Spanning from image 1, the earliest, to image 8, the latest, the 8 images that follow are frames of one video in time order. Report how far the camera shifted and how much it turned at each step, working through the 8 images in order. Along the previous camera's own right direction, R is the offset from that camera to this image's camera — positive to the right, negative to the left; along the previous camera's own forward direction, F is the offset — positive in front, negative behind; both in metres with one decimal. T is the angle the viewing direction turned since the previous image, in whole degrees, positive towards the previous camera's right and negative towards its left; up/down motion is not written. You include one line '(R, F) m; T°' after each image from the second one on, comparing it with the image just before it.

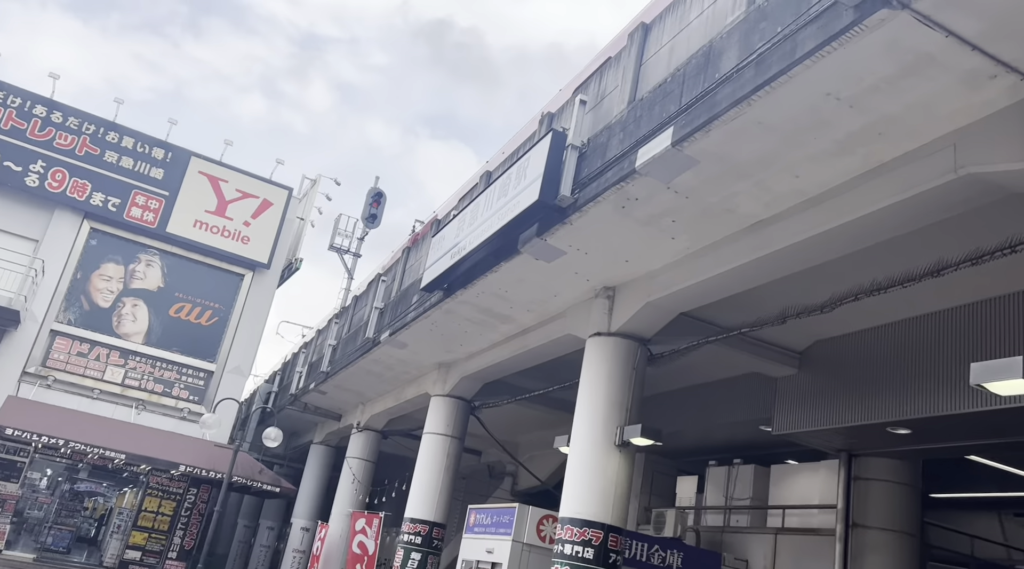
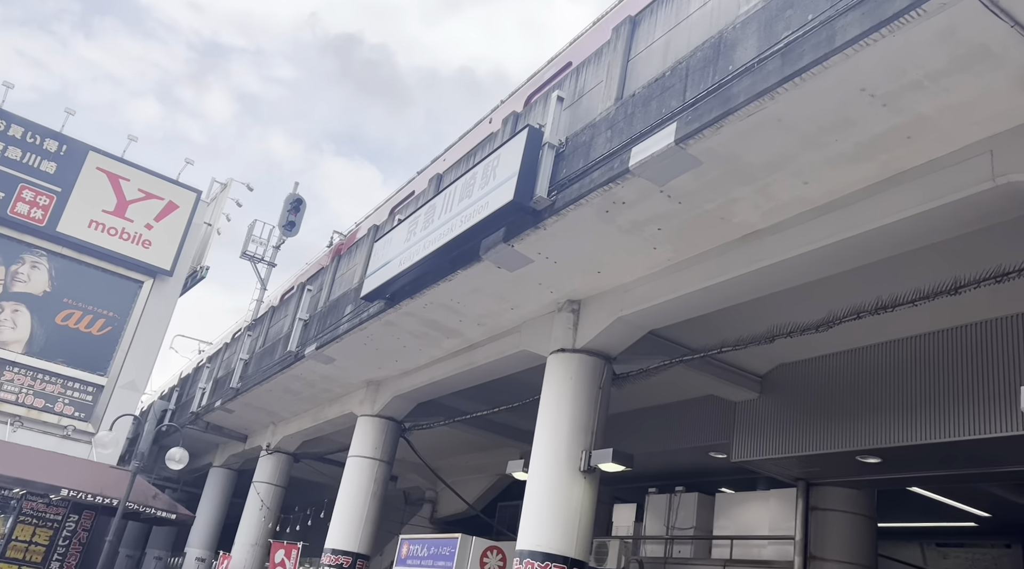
(-0.7, +0.9) m; +7°
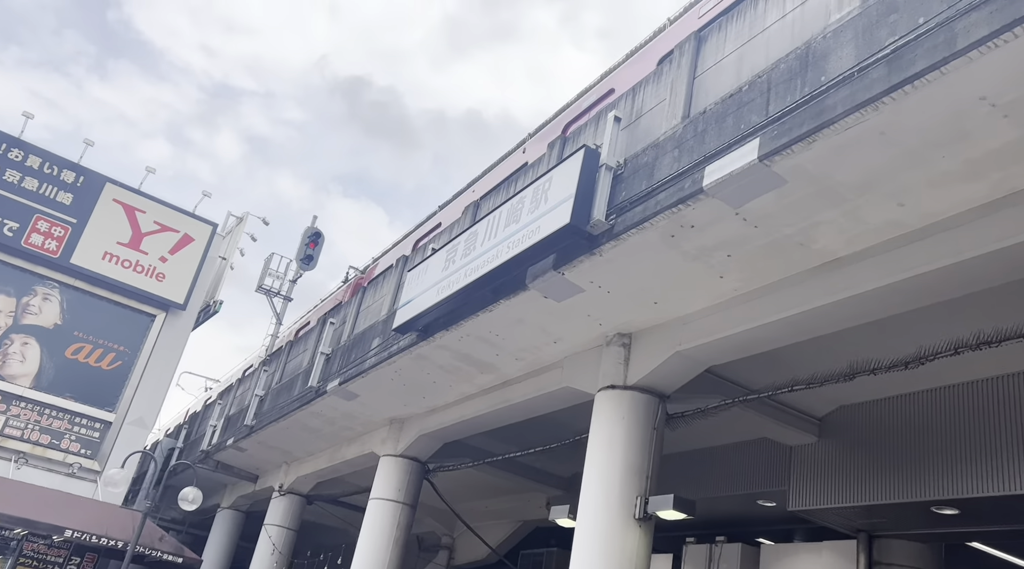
(-0.5, +0.6) m; 0°
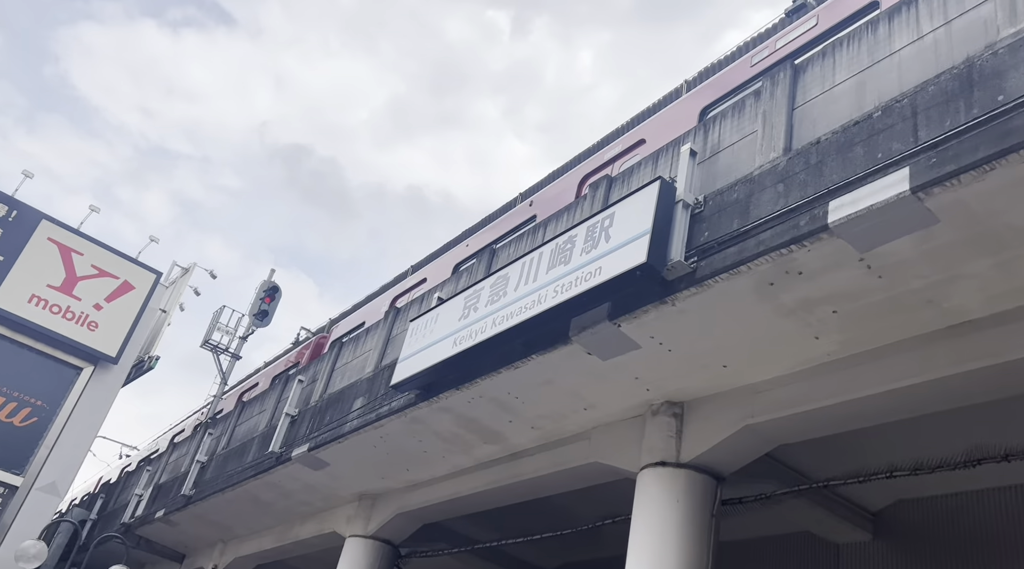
(-1.1, +1.4) m; +5°
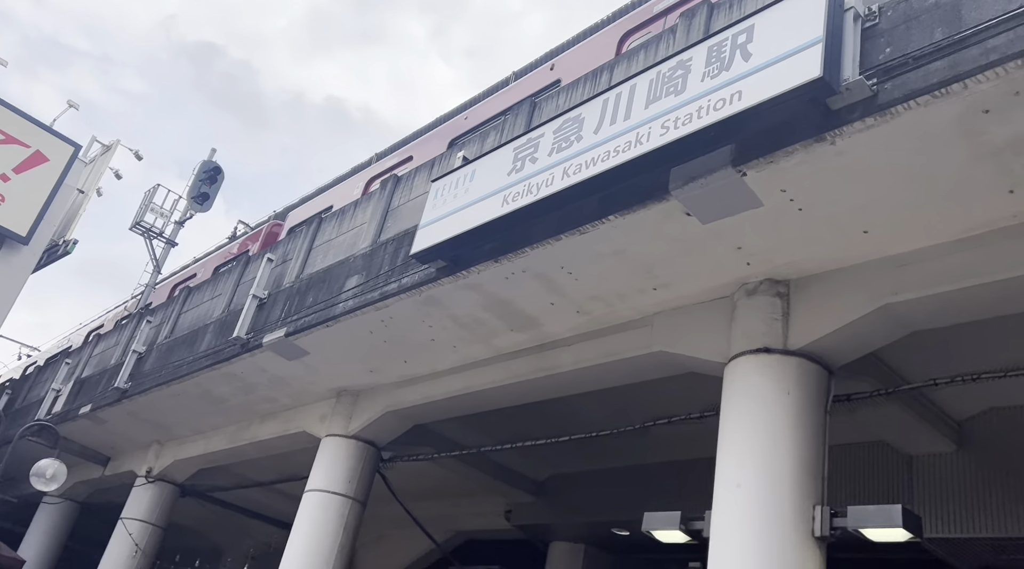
(-1.3, +1.8) m; +6°
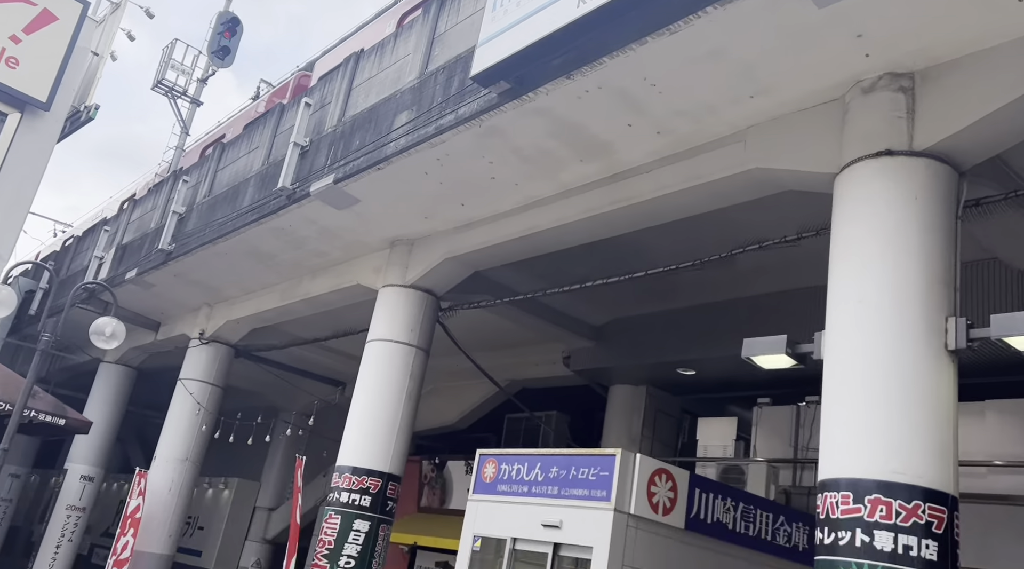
(-0.5, +0.6) m; -2°
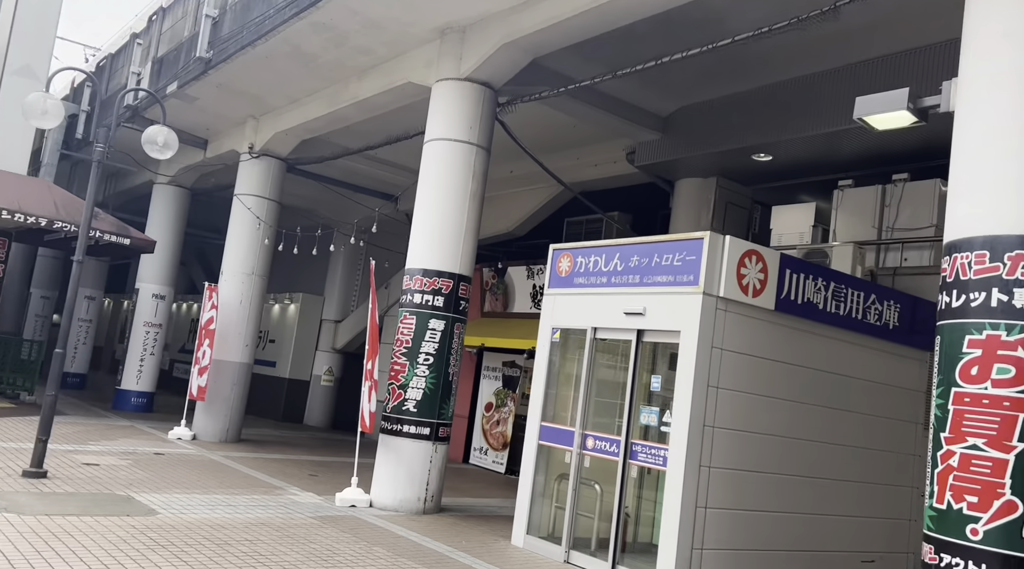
(-0.4, +0.5) m; -3°
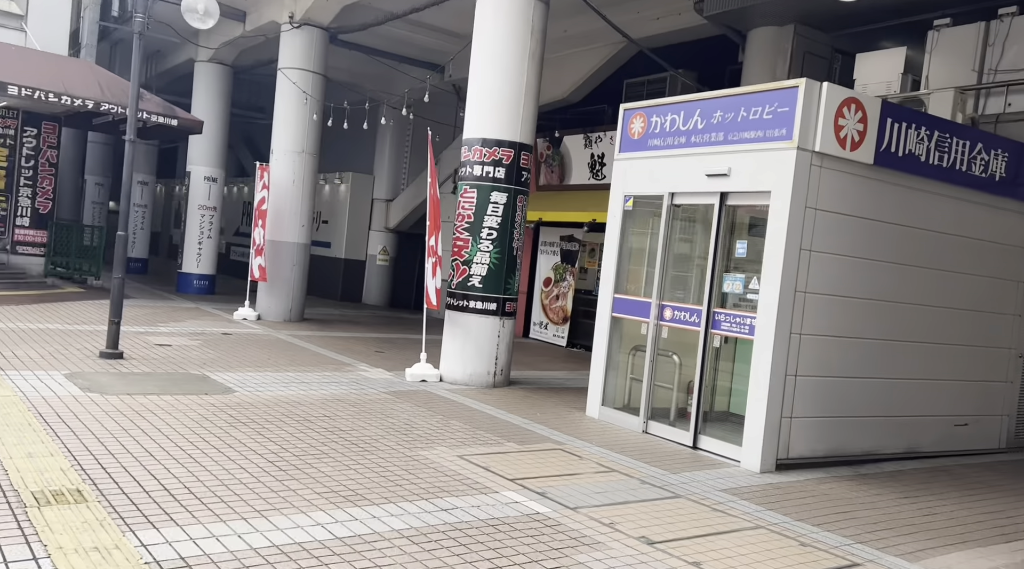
(-0.3, +0.4) m; -3°
